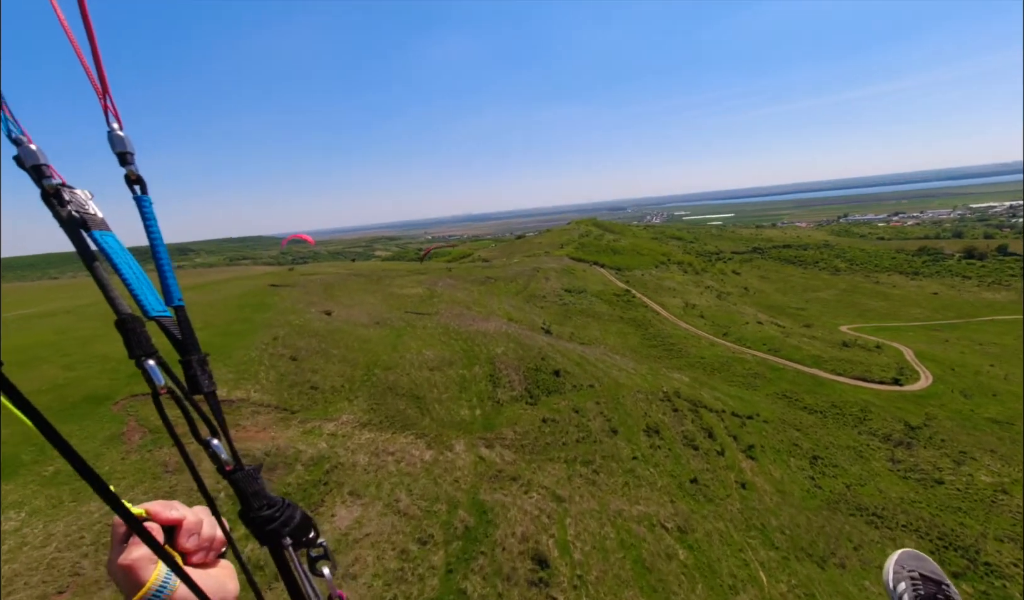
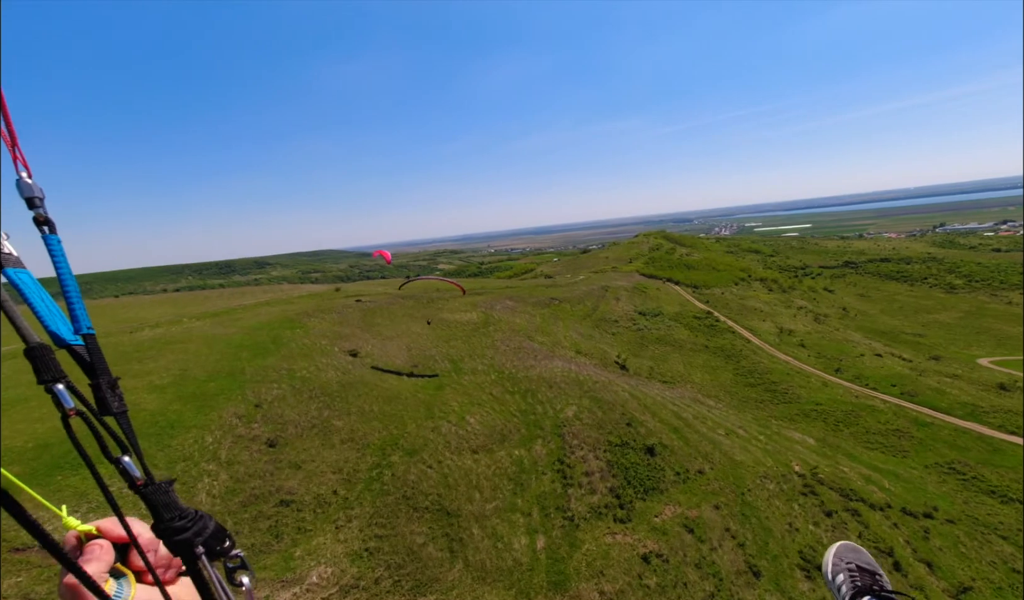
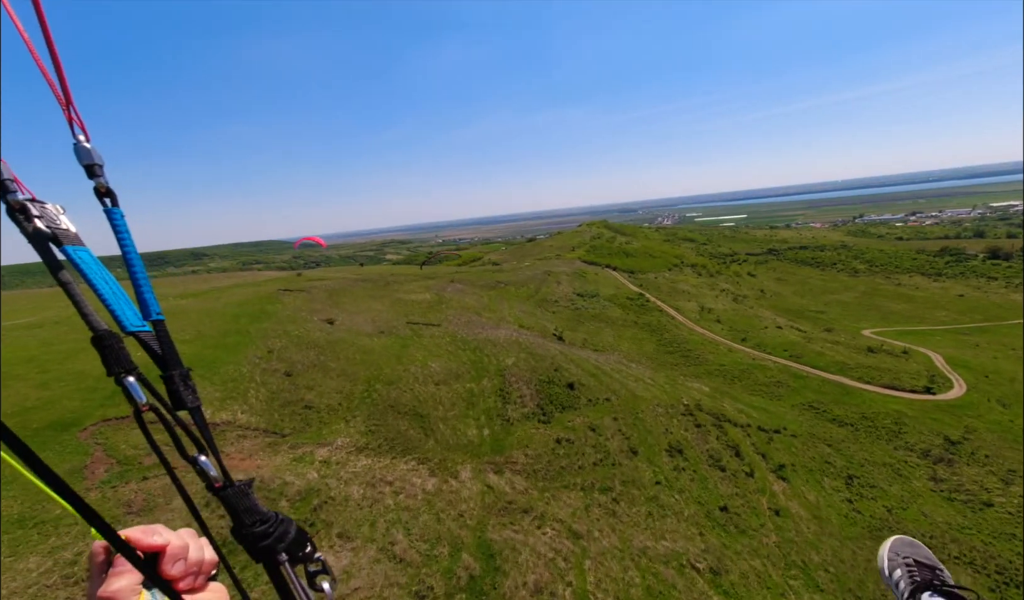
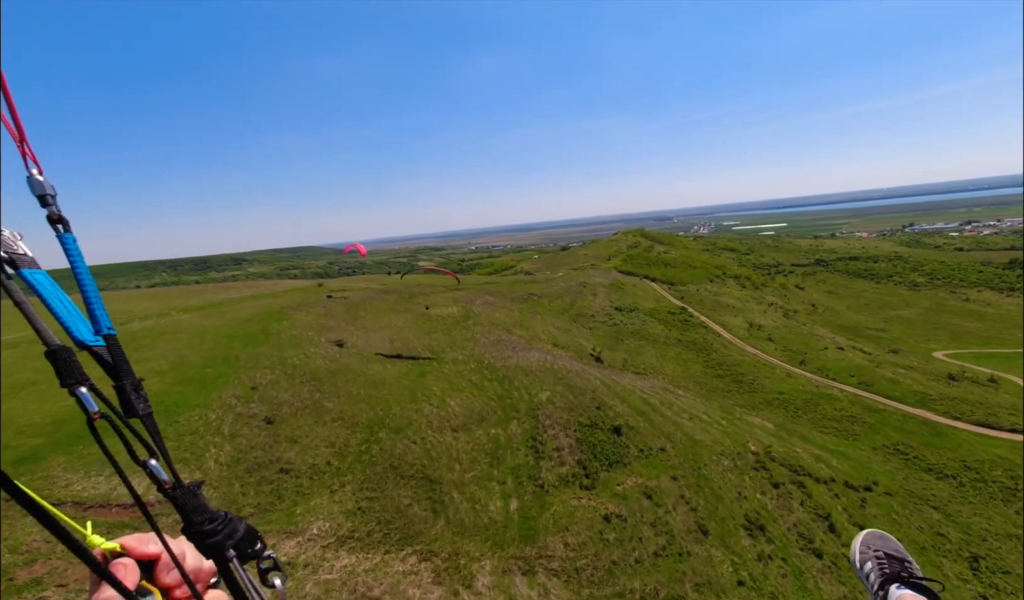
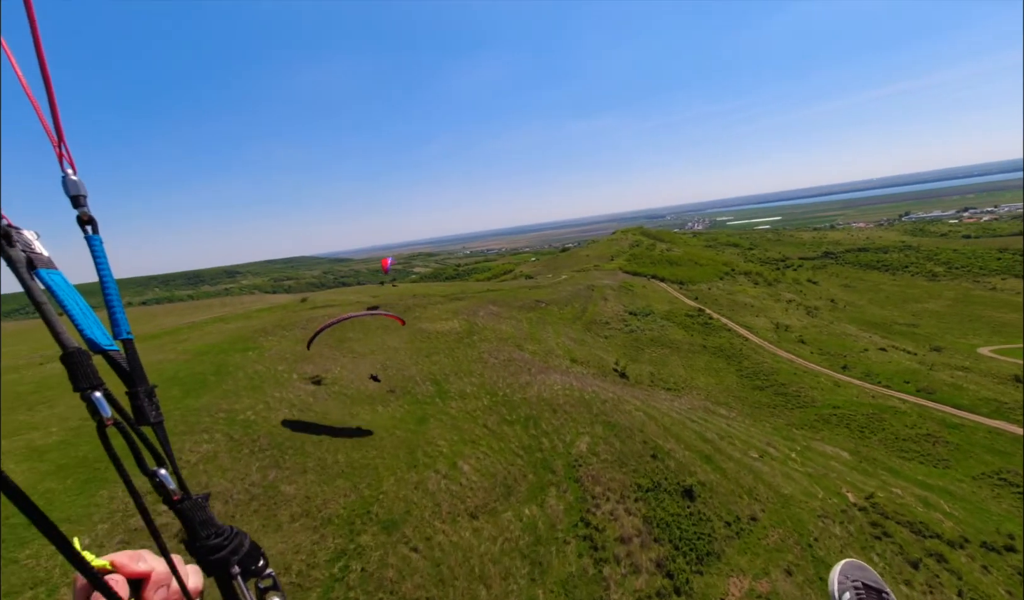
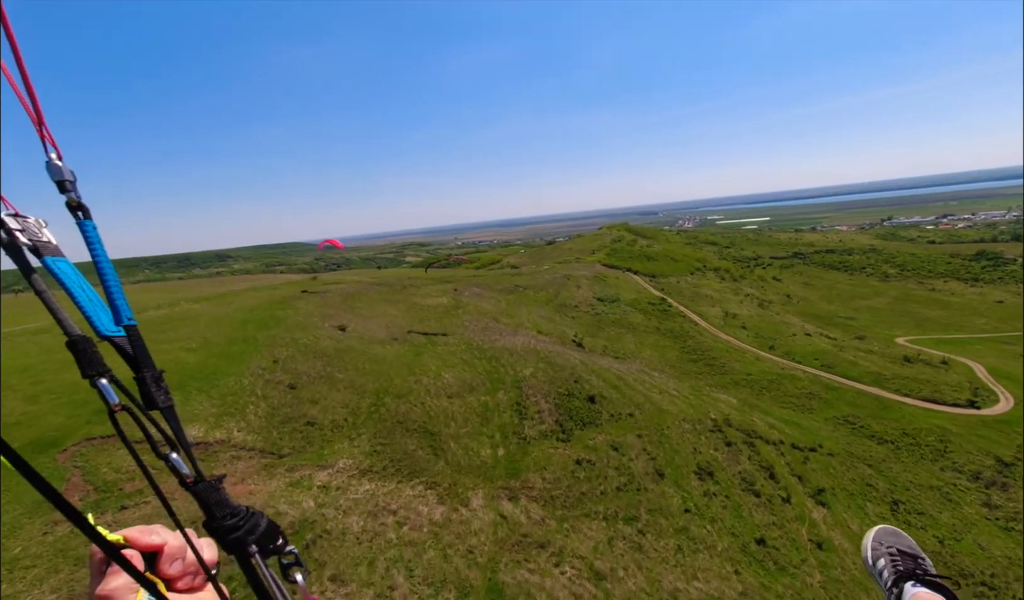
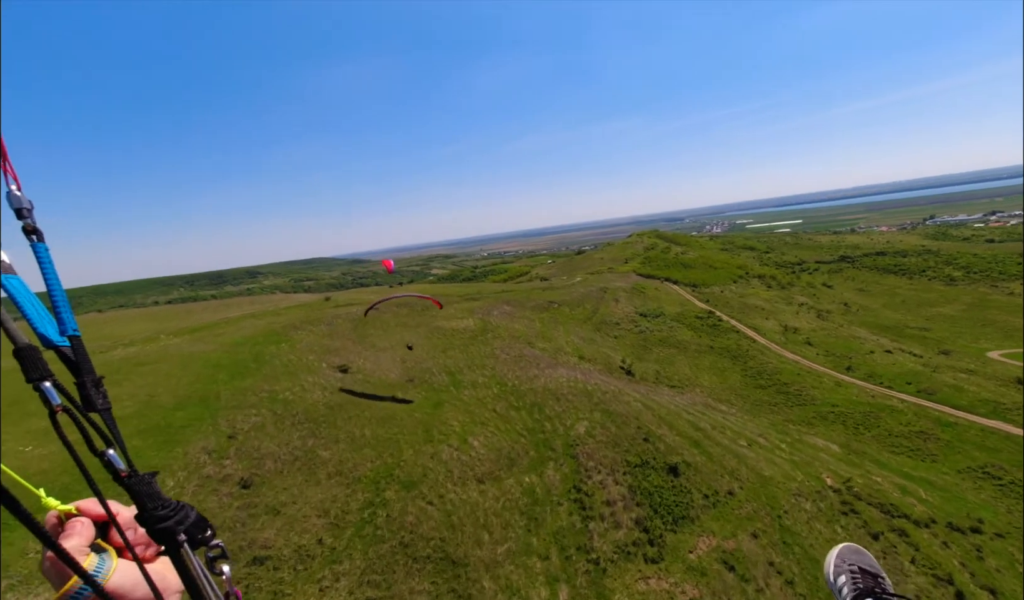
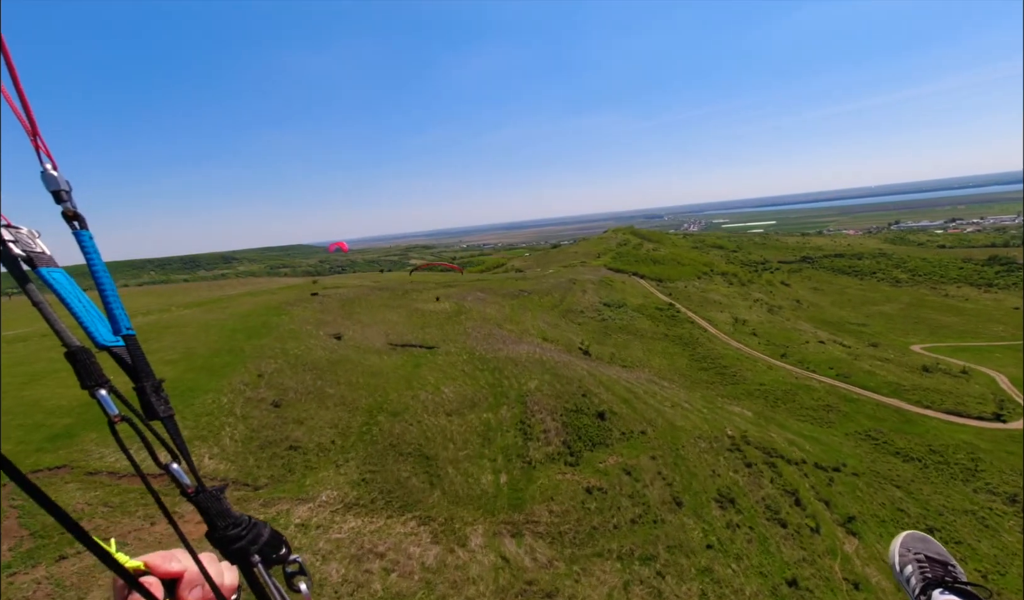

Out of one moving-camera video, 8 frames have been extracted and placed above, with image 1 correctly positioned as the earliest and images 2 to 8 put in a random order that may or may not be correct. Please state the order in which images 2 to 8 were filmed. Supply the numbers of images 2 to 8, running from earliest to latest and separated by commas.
3, 6, 8, 4, 2, 7, 5
